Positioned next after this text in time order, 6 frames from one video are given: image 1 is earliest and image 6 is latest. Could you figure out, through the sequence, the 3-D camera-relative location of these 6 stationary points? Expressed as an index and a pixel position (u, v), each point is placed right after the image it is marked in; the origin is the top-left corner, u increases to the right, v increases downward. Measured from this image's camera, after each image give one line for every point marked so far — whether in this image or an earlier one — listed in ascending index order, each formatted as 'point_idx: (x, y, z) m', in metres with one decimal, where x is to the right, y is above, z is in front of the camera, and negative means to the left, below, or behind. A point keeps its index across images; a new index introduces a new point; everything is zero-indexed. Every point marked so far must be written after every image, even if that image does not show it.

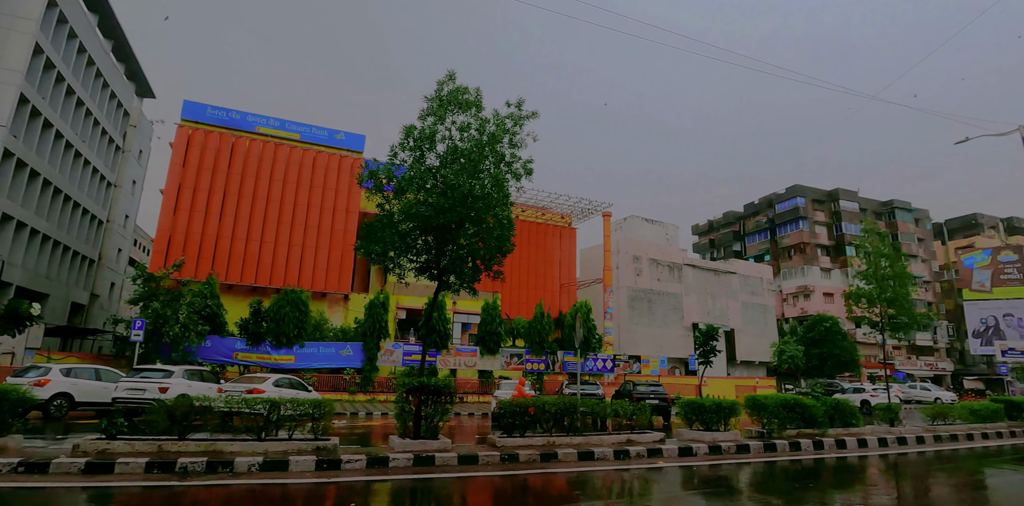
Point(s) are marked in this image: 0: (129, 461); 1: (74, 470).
0: (-5.3, -2.9, +7.5) m
1: (-5.9, -2.9, +7.2) m
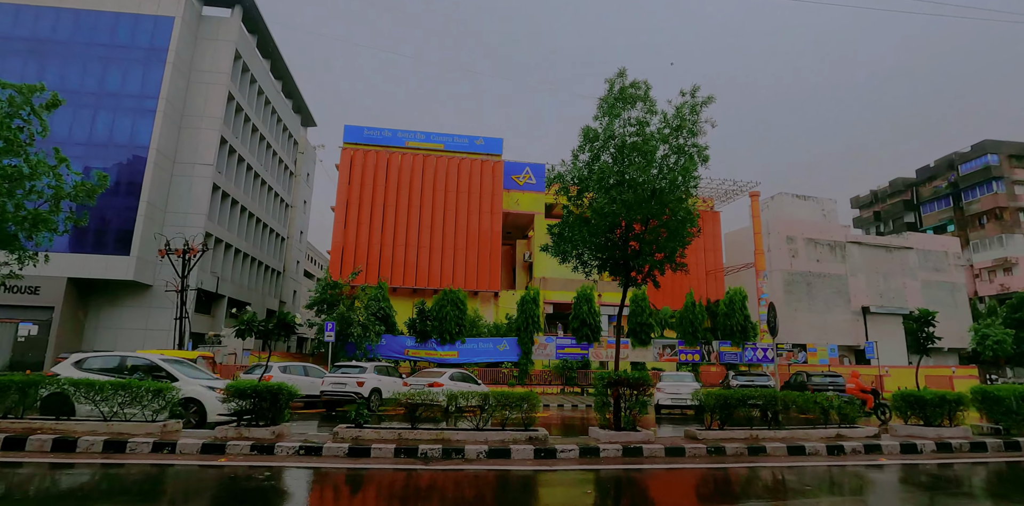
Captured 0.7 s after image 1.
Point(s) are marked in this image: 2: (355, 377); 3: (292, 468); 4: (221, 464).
0: (-2.1, -3.1, +8.6) m
1: (-2.7, -3.2, +8.5) m
2: (-5.4, -4.3, +18.5) m
3: (-3.3, -3.2, +8.0) m
4: (-4.3, -3.1, +7.9) m
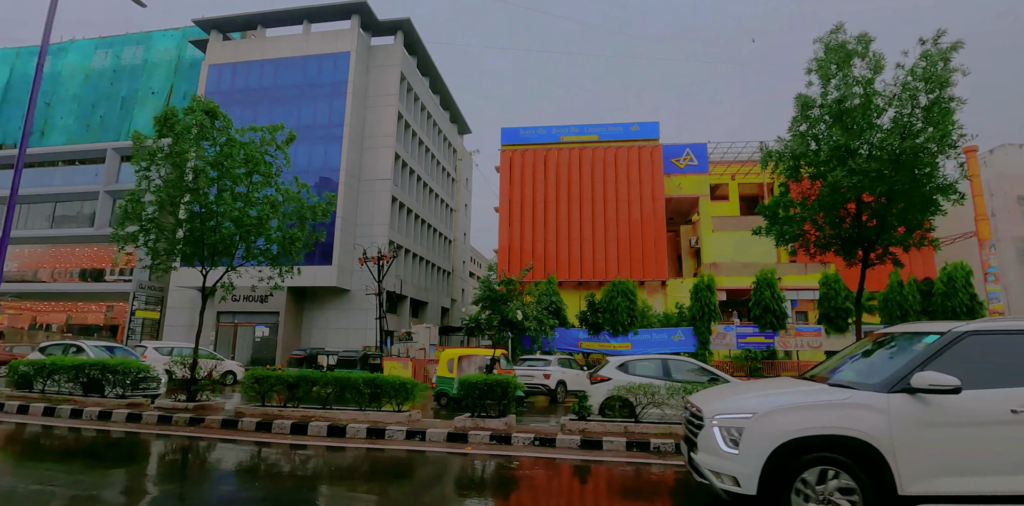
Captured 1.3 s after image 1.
0: (+1.6, -3.0, +8.7) m
1: (+1.0, -3.1, +8.7) m
2: (+1.1, -4.2, +19.1) m
3: (+0.3, -3.2, +8.4) m
4: (-0.7, -3.2, +8.6) m
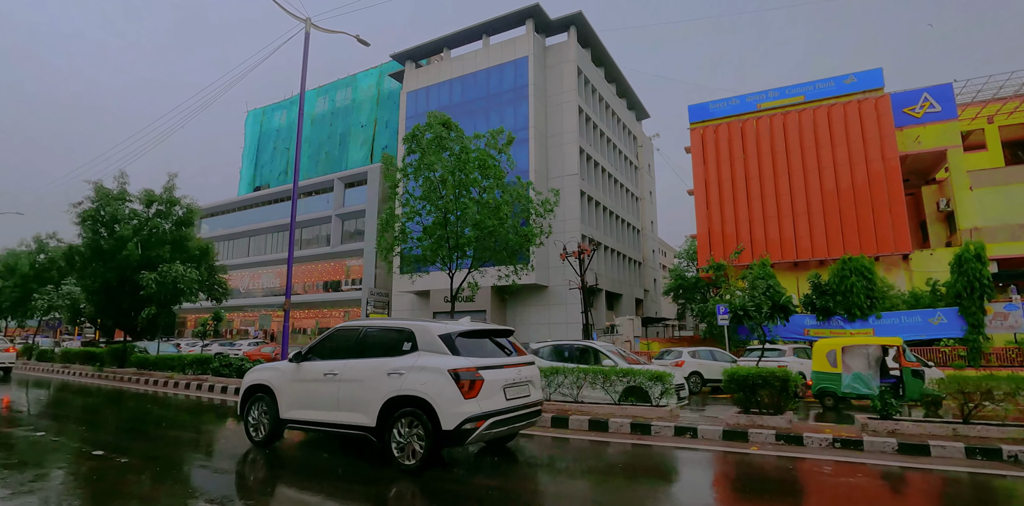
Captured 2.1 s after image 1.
0: (+5.6, -2.6, +7.1) m
1: (+5.1, -2.7, +7.4) m
2: (+8.5, -3.5, +17.2) m
3: (+4.3, -2.8, +7.3) m
4: (+3.4, -2.9, +7.8) m
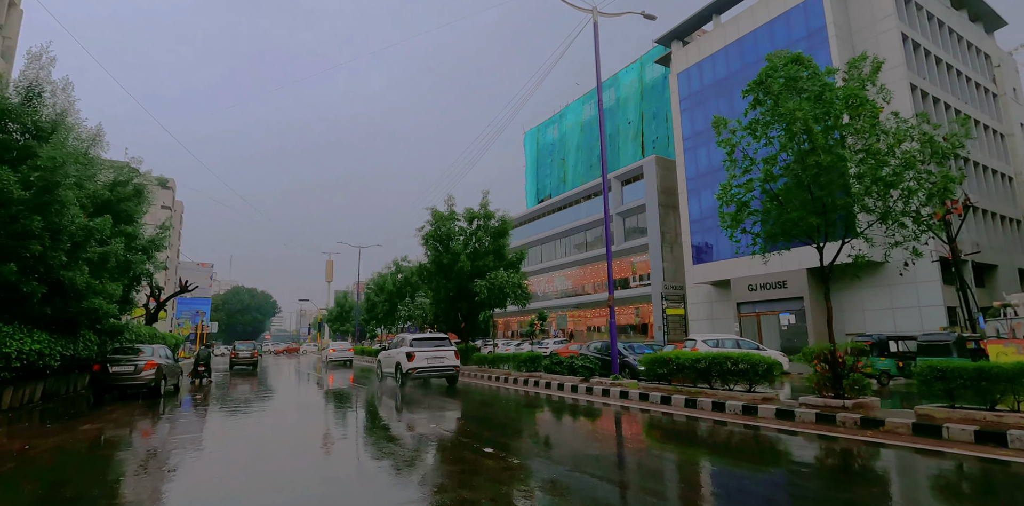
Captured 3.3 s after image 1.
0: (+9.4, -1.4, +2.1) m
1: (+9.1, -1.6, +2.6) m
2: (+16.9, -1.8, +9.6) m
3: (+8.4, -1.9, +2.9) m
4: (+7.9, -2.0, +3.7) m
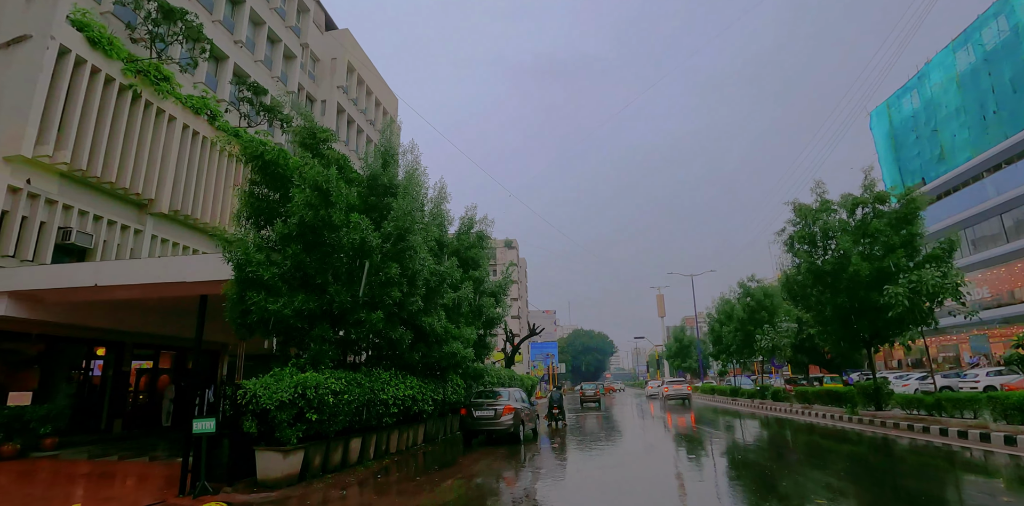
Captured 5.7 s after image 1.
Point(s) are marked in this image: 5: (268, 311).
0: (+8.8, +0.6, -6.5) m
1: (+8.8, +0.4, -6.0) m
2: (+19.1, +1.3, -4.3) m
3: (+8.4, +0.1, -5.4) m
4: (+8.4, -0.2, -4.4) m
5: (-3.9, -0.9, +8.7) m
